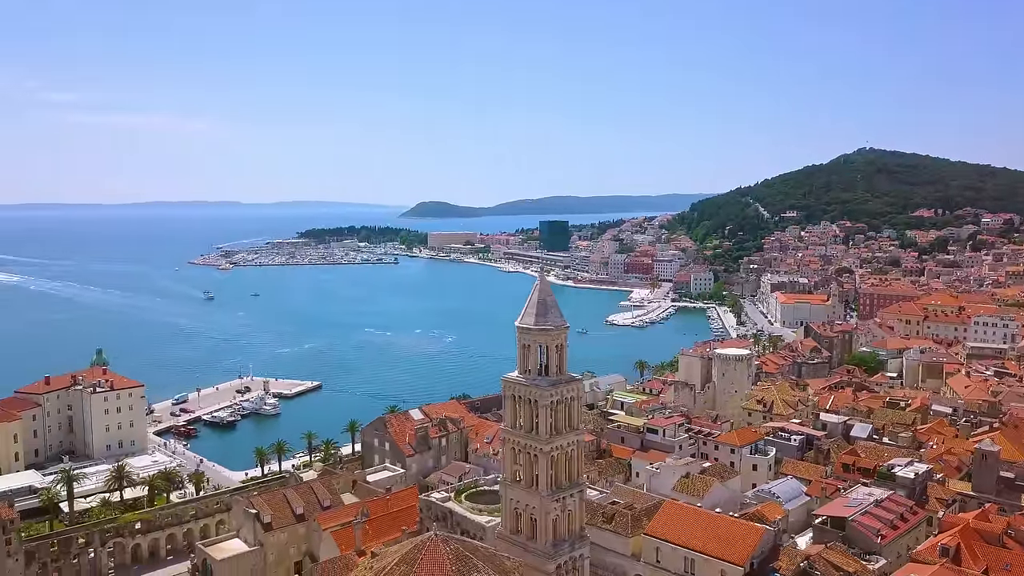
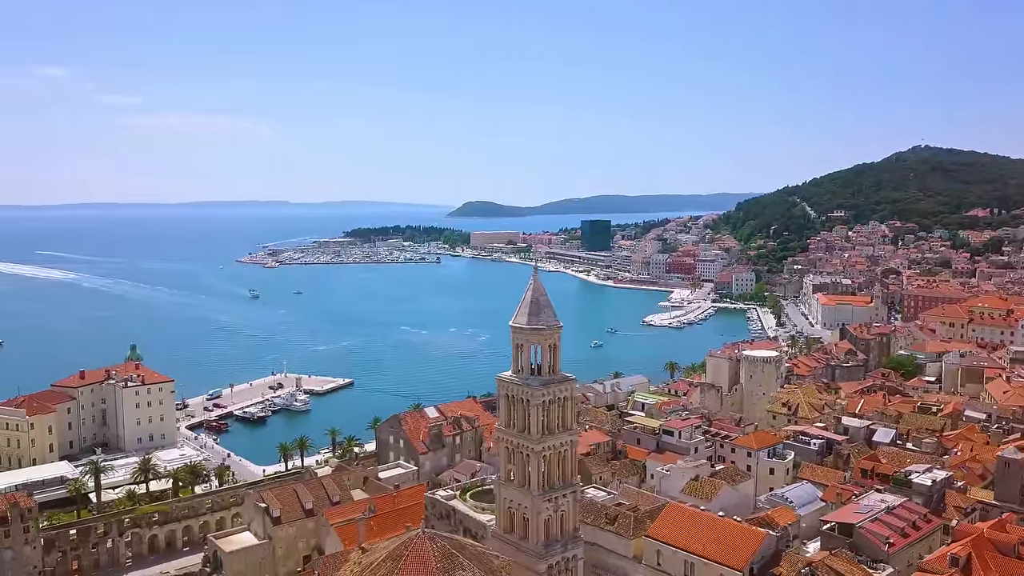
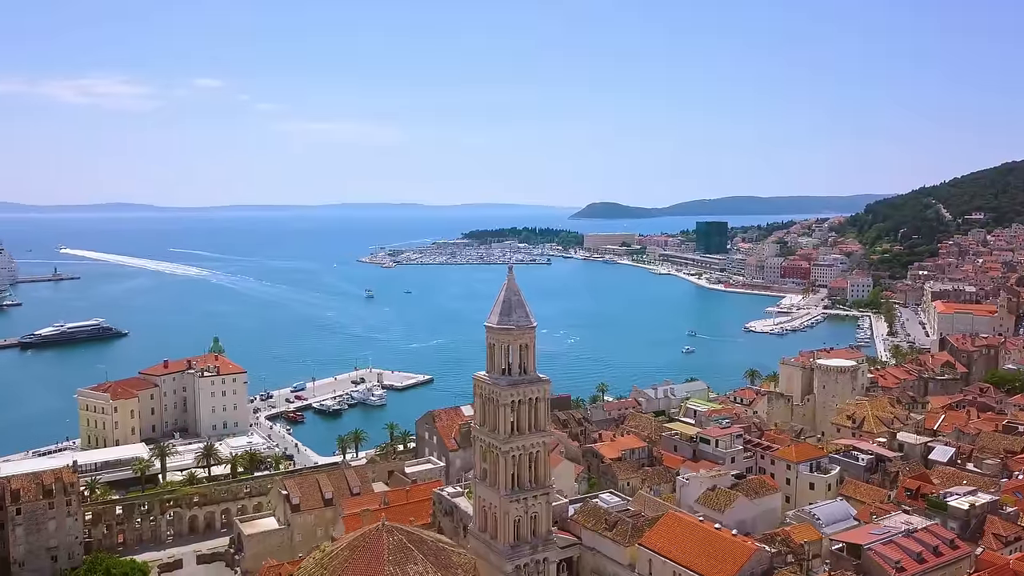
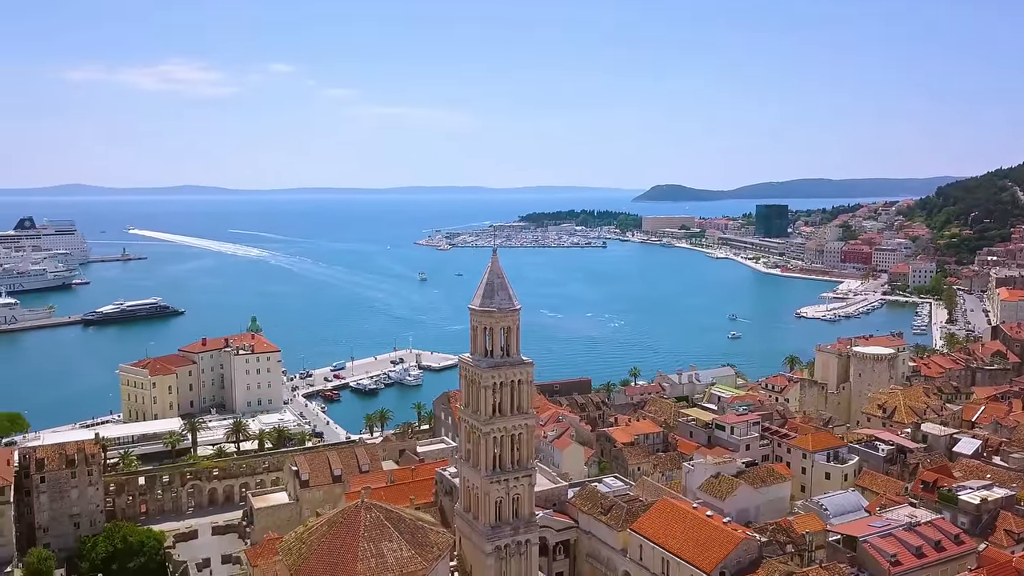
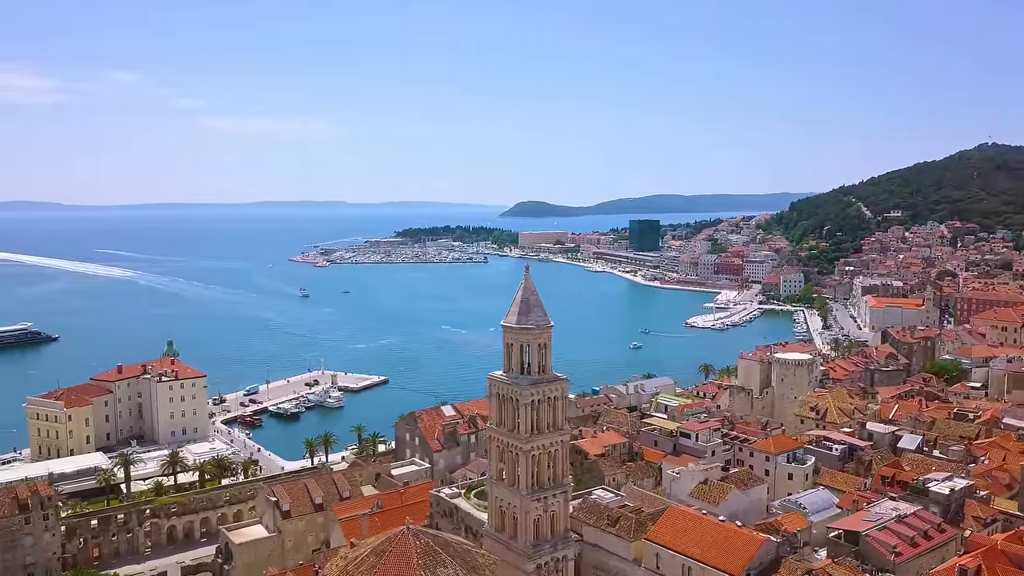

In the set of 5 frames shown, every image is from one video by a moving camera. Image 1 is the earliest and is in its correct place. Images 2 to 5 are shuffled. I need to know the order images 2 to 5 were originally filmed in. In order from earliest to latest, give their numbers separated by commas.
2, 5, 3, 4
